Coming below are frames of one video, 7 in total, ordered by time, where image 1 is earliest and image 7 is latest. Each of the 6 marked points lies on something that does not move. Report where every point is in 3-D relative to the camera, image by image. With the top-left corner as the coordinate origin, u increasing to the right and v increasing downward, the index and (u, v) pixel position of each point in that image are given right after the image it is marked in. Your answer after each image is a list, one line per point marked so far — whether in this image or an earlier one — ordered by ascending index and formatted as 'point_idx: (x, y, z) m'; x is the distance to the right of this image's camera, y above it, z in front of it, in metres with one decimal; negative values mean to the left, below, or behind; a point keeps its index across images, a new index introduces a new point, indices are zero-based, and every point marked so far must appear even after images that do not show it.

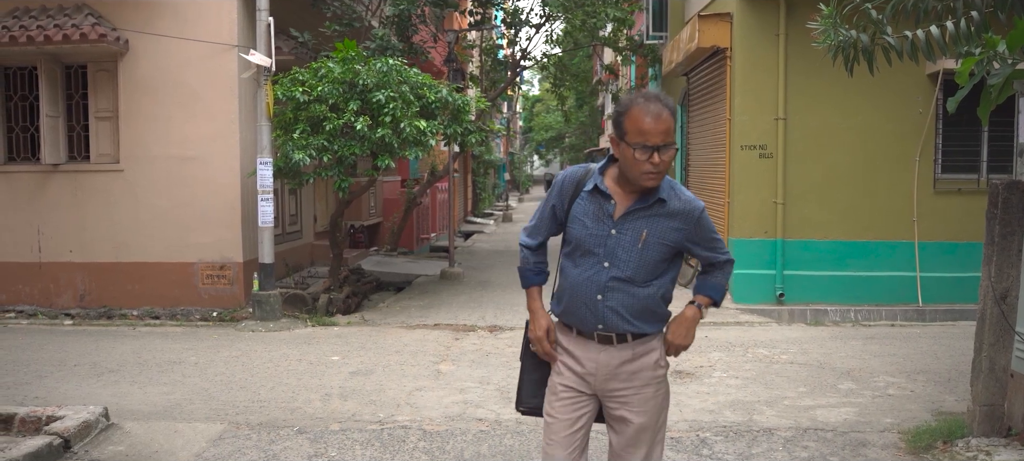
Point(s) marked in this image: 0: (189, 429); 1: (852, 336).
0: (-1.9, -1.2, +5.0) m
1: (+3.2, -1.0, +8.1) m
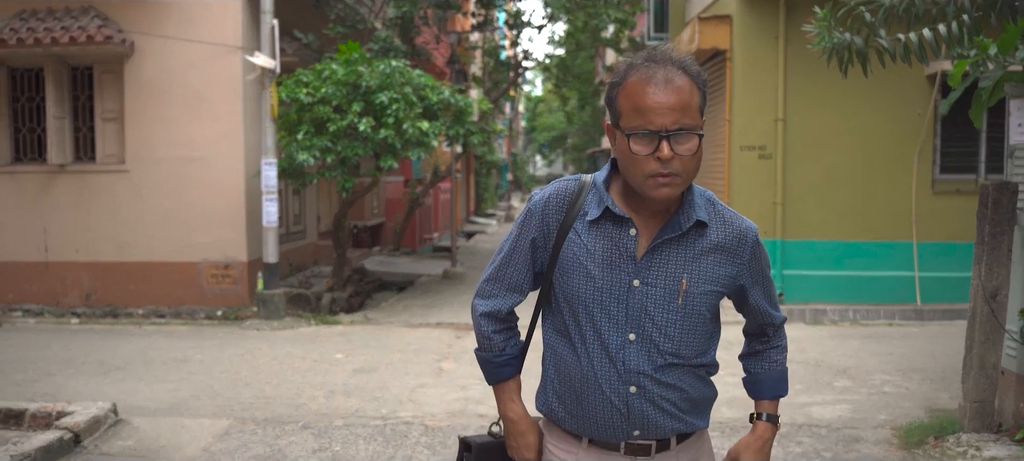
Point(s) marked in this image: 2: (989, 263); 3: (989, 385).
0: (-1.9, -1.2, +5.1) m
1: (+3.2, -1.0, +8.2) m
2: (+2.5, -0.2, +4.5) m
3: (+2.5, -0.8, +4.6) m
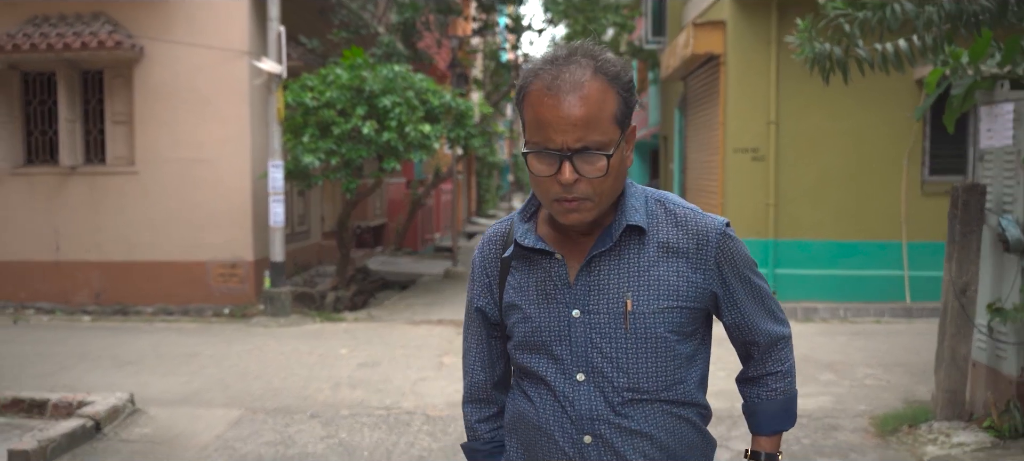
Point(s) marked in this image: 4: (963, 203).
0: (-1.9, -1.2, +5.4) m
1: (+3.2, -1.0, +8.4) m
2: (+2.5, -0.2, +4.7) m
3: (+2.5, -0.8, +4.8) m
4: (+2.5, +0.2, +4.7) m
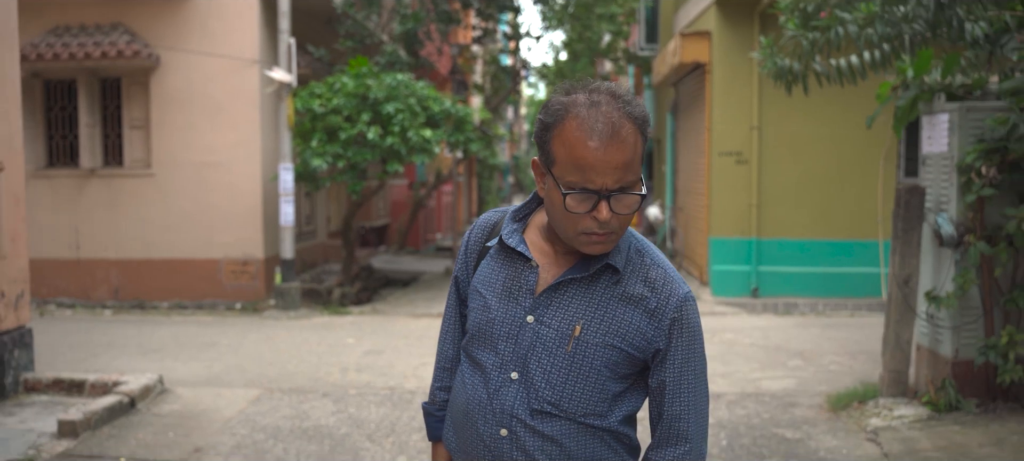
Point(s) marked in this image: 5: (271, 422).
0: (-2.0, -1.1, +6.0) m
1: (+3.2, -1.0, +9.0) m
2: (+2.4, -0.1, +5.3) m
3: (+2.5, -0.8, +5.4) m
4: (+2.4, +0.2, +5.3) m
5: (-1.5, -1.2, +5.3) m
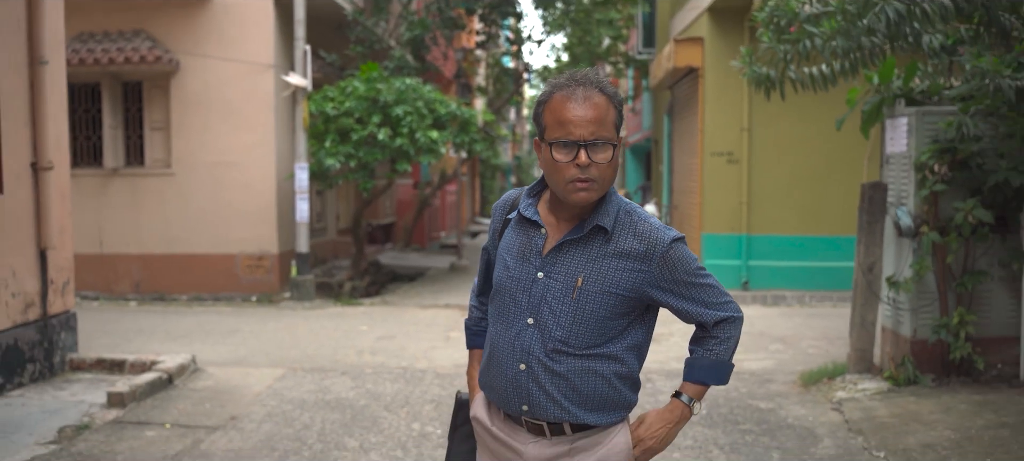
0: (-1.9, -1.1, +6.5) m
1: (+3.2, -0.9, +9.6) m
2: (+2.4, -0.1, +5.9) m
3: (+2.5, -0.7, +6.0) m
4: (+2.4, +0.2, +5.8) m
5: (-1.5, -1.1, +5.9) m
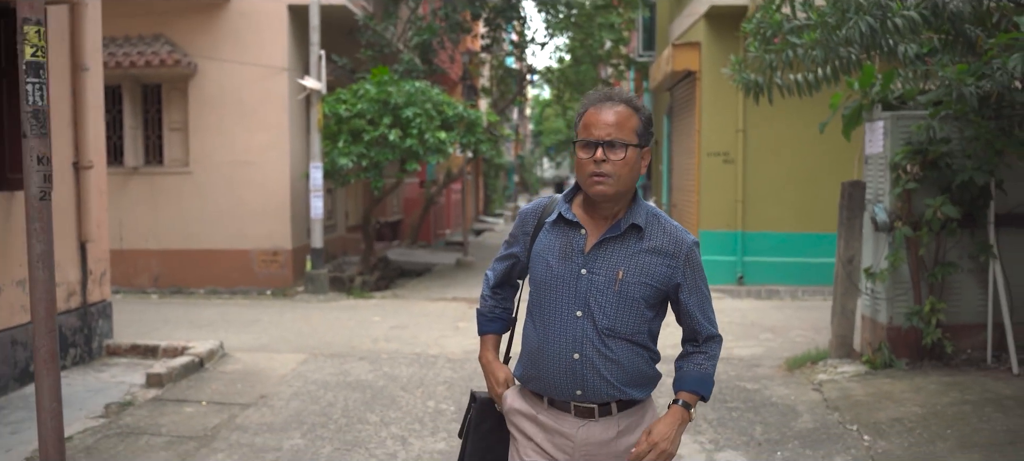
0: (-1.9, -1.1, +7.0) m
1: (+3.3, -0.9, +10.1) m
2: (+2.5, -0.1, +6.4) m
3: (+2.5, -0.7, +6.4) m
4: (+2.5, +0.3, +6.3) m
5: (-1.4, -1.1, +6.4) m
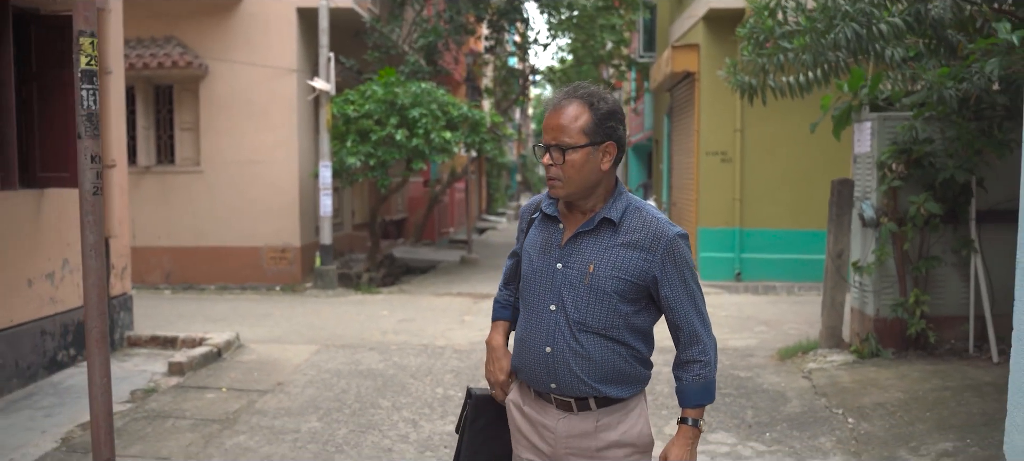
0: (-1.9, -1.0, +7.3) m
1: (+3.3, -0.9, +10.4) m
2: (+2.5, 0.0, +6.7) m
3: (+2.6, -0.7, +6.7) m
4: (+2.5, +0.3, +6.6) m
5: (-1.4, -1.1, +6.7) m
